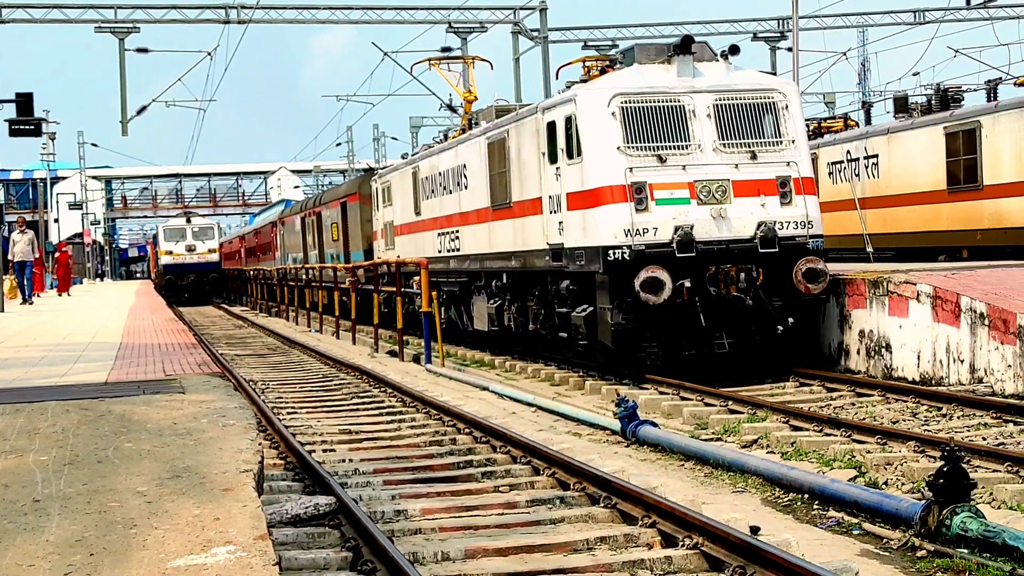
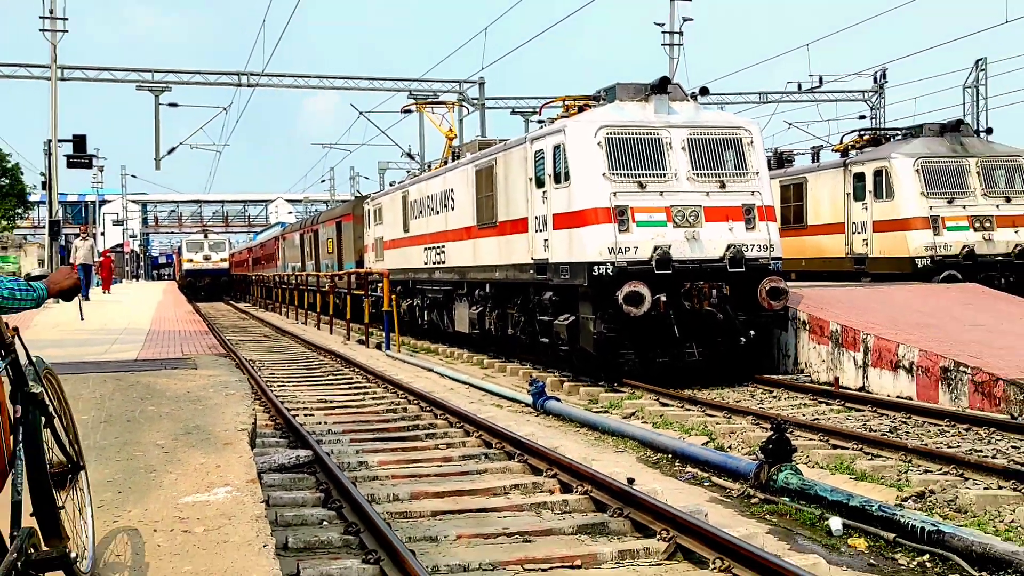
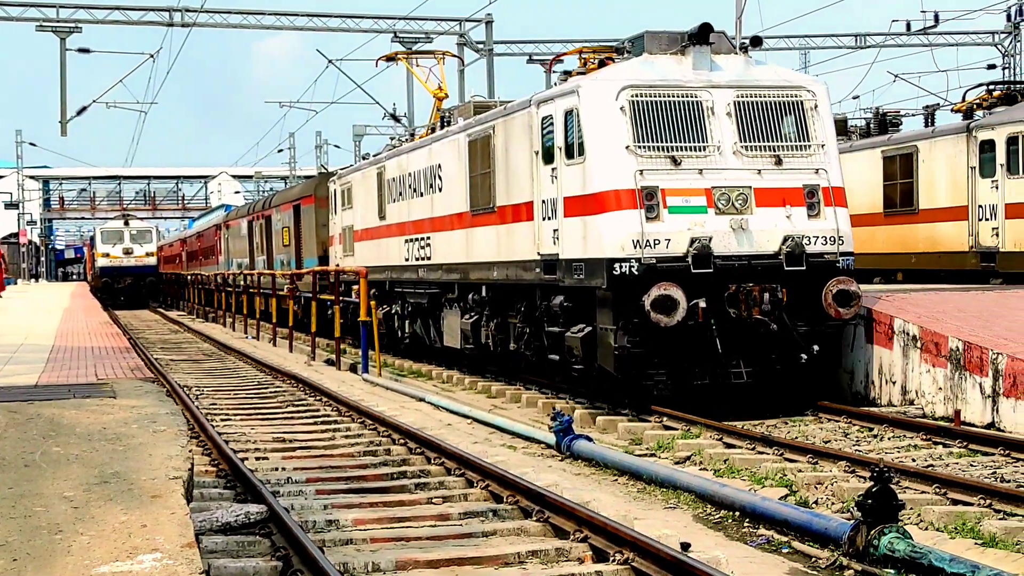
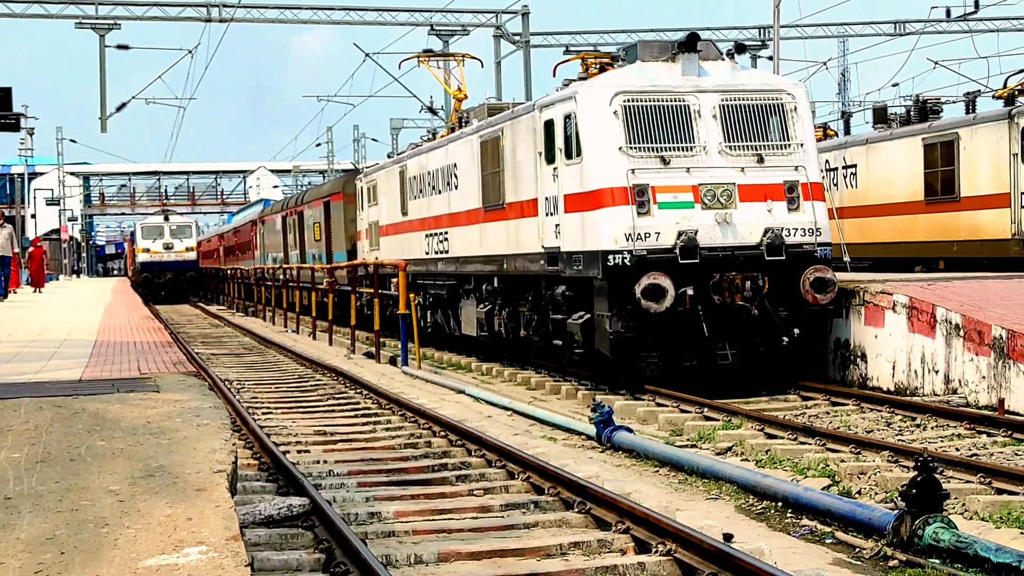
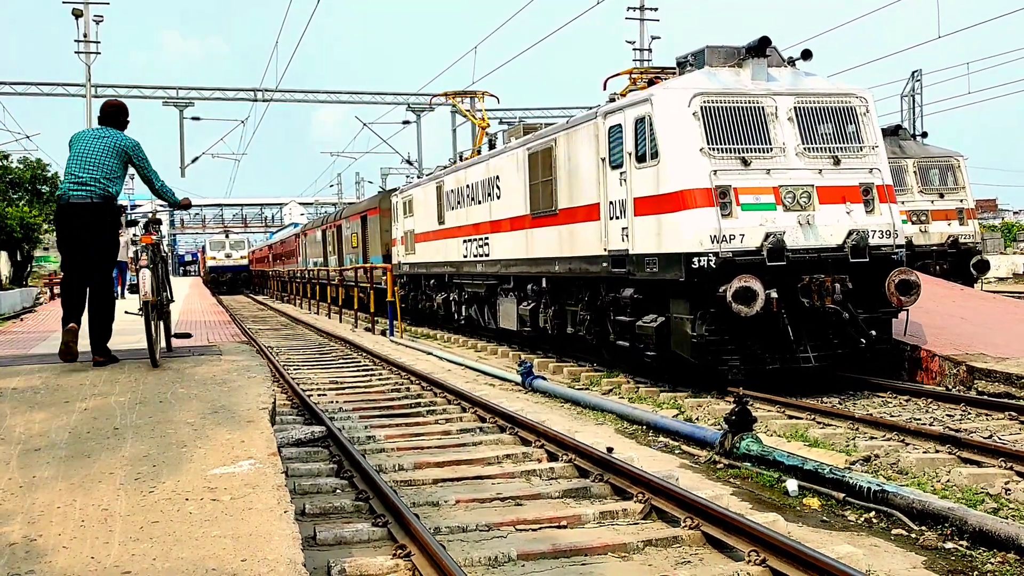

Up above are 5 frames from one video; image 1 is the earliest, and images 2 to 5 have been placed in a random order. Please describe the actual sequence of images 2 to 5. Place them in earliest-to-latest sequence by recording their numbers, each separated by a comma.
4, 3, 2, 5
